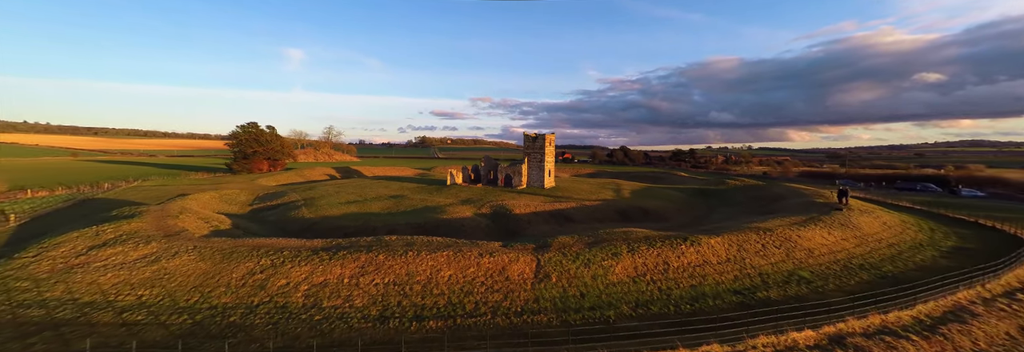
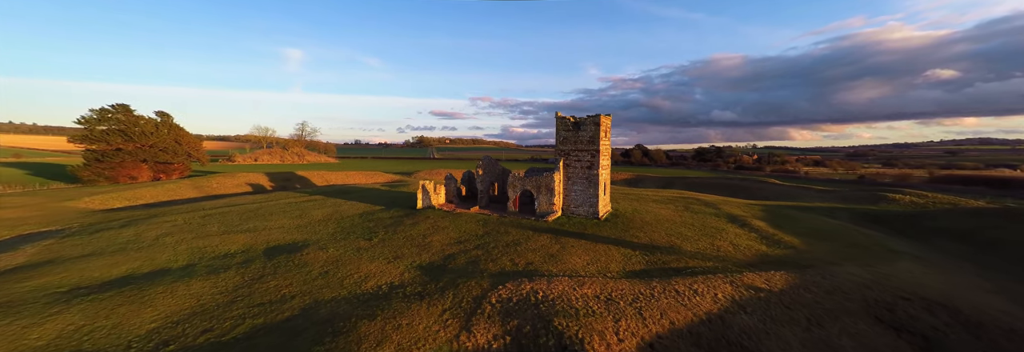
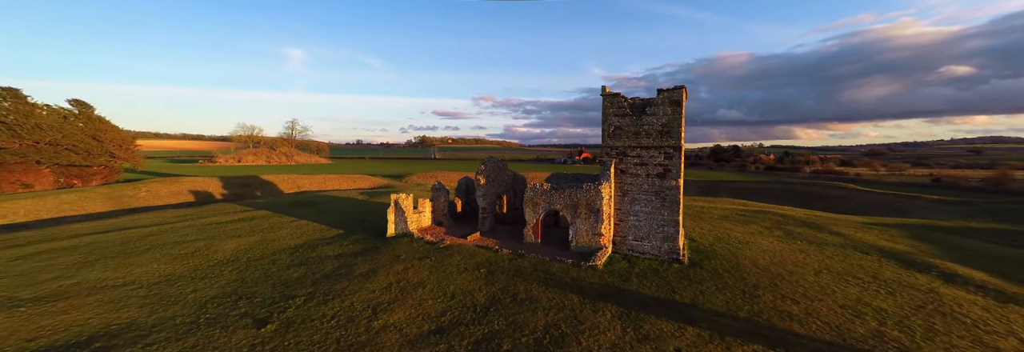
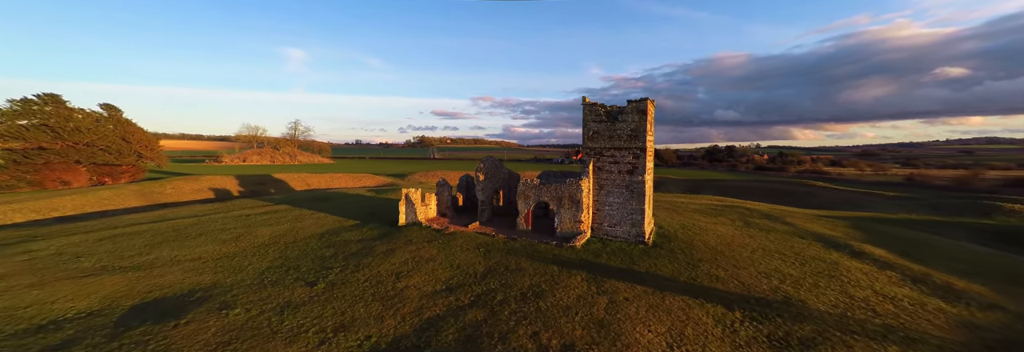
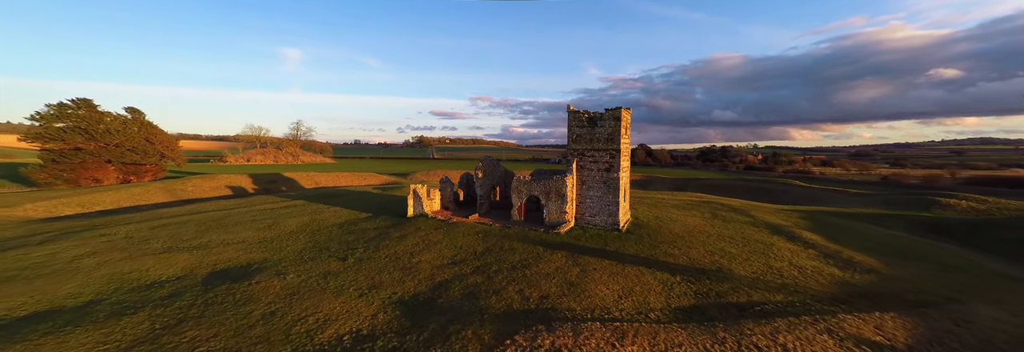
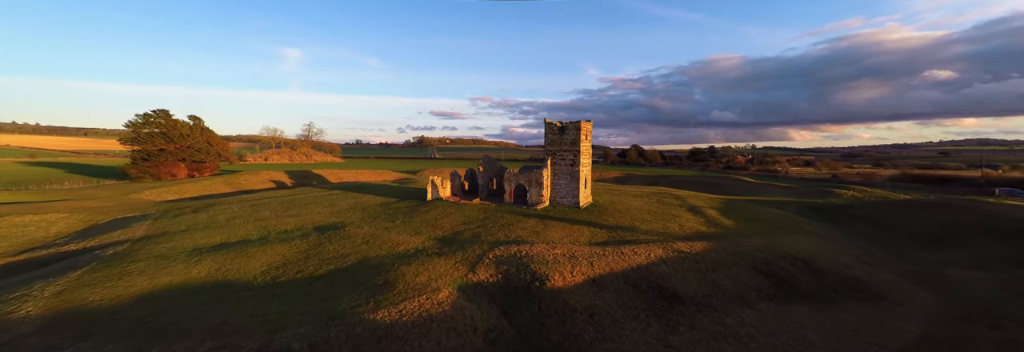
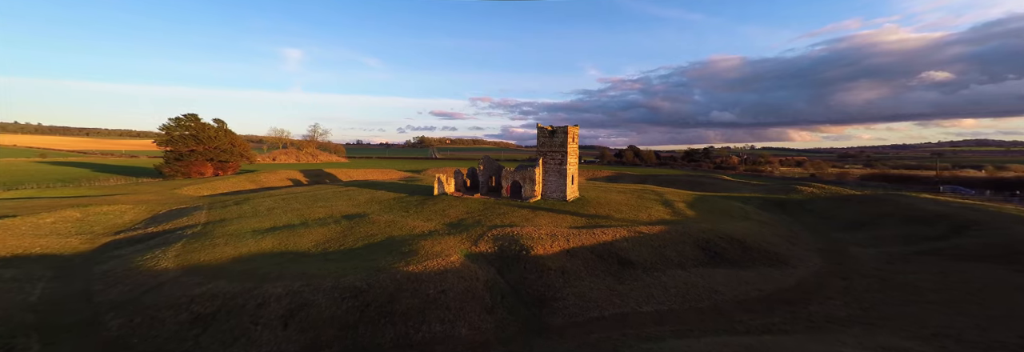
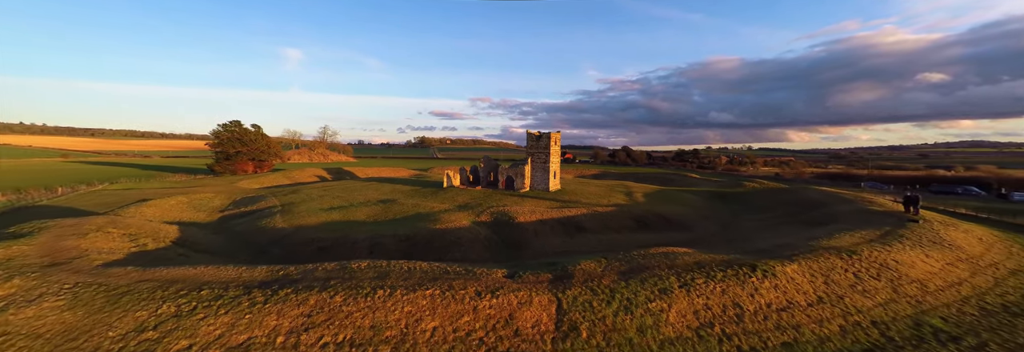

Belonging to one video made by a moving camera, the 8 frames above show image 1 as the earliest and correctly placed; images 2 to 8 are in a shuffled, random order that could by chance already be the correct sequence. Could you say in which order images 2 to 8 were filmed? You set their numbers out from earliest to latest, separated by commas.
8, 7, 6, 2, 5, 4, 3
